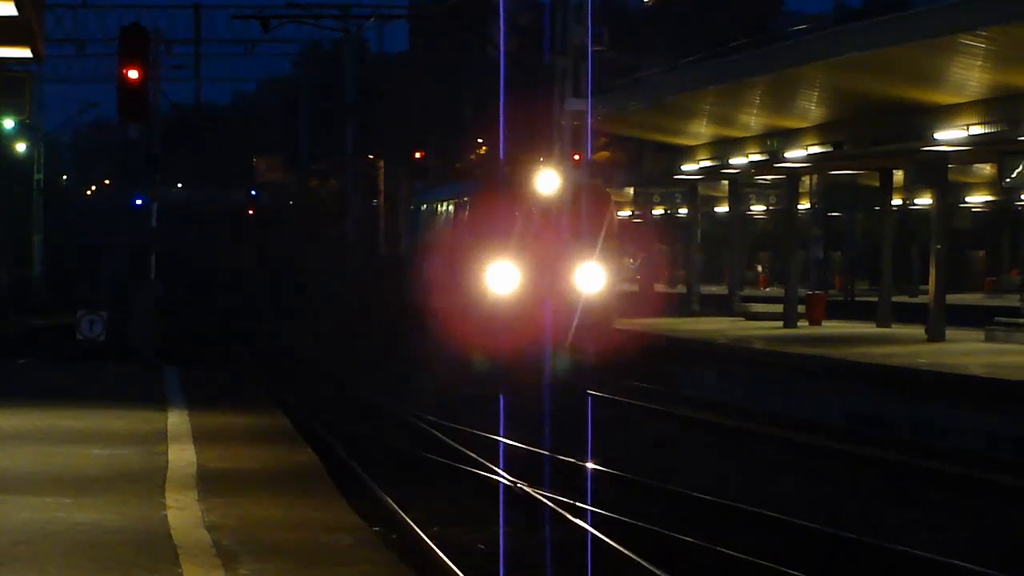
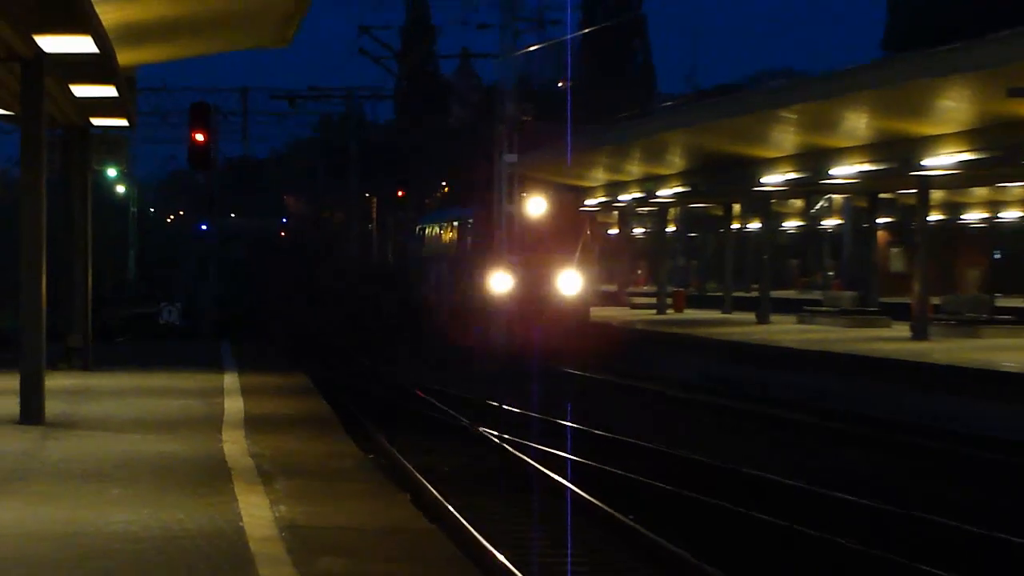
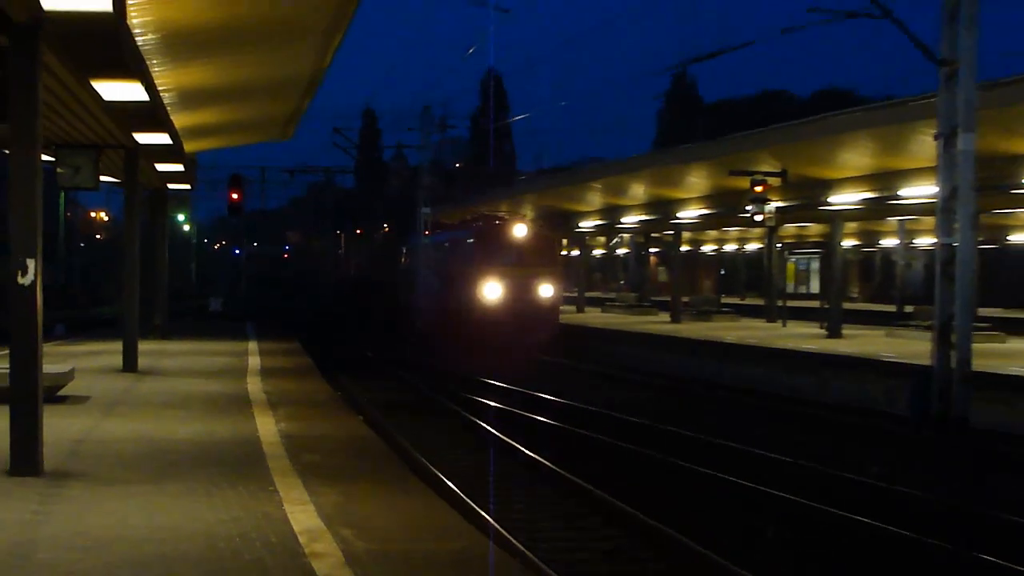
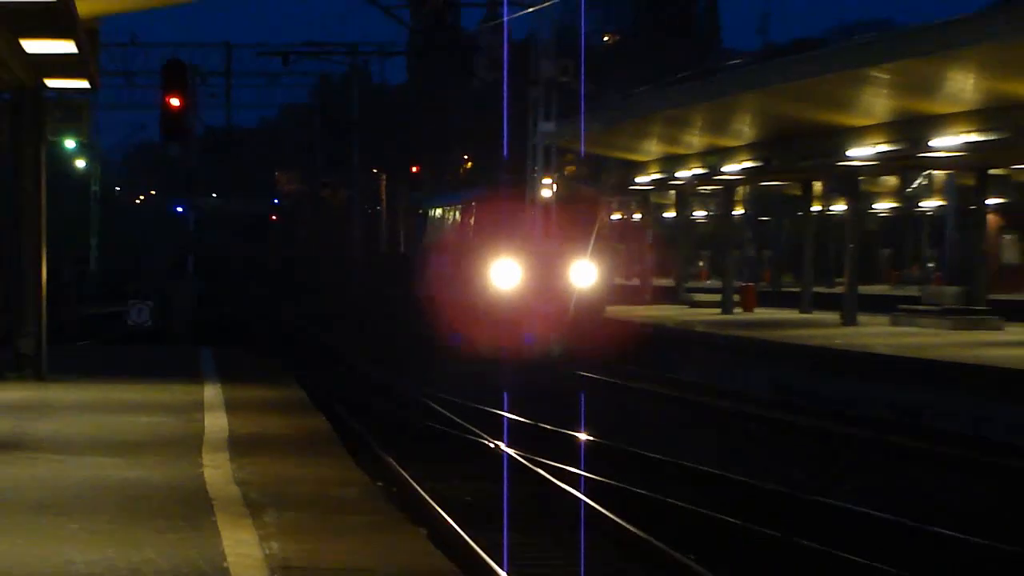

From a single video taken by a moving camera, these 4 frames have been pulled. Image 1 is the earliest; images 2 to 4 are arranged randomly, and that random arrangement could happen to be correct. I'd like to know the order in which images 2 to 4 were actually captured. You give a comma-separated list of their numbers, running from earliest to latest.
4, 2, 3
